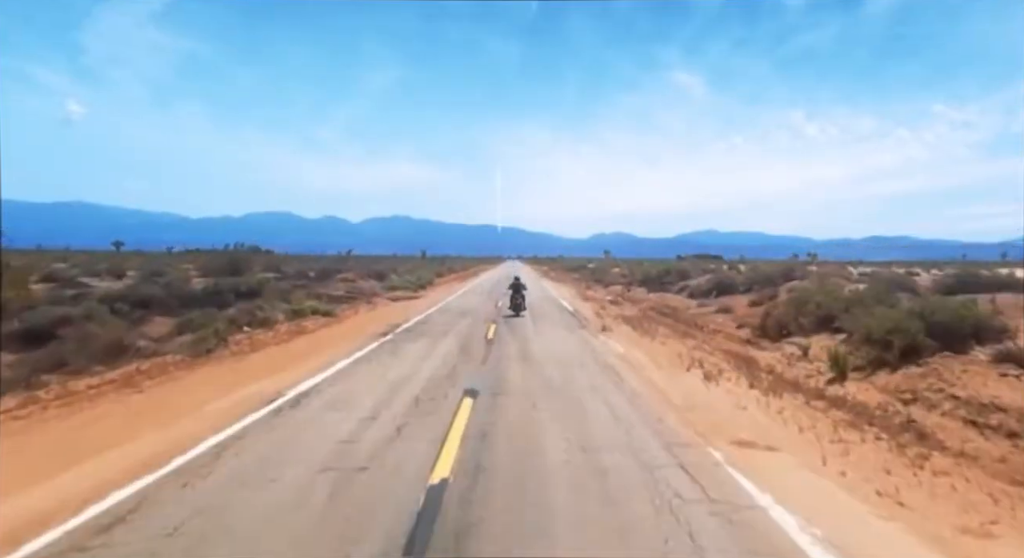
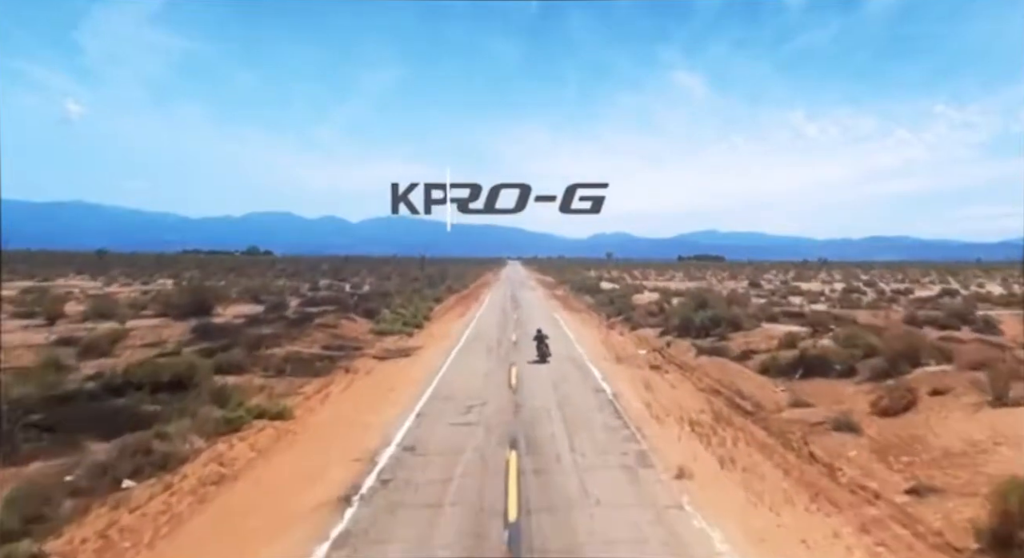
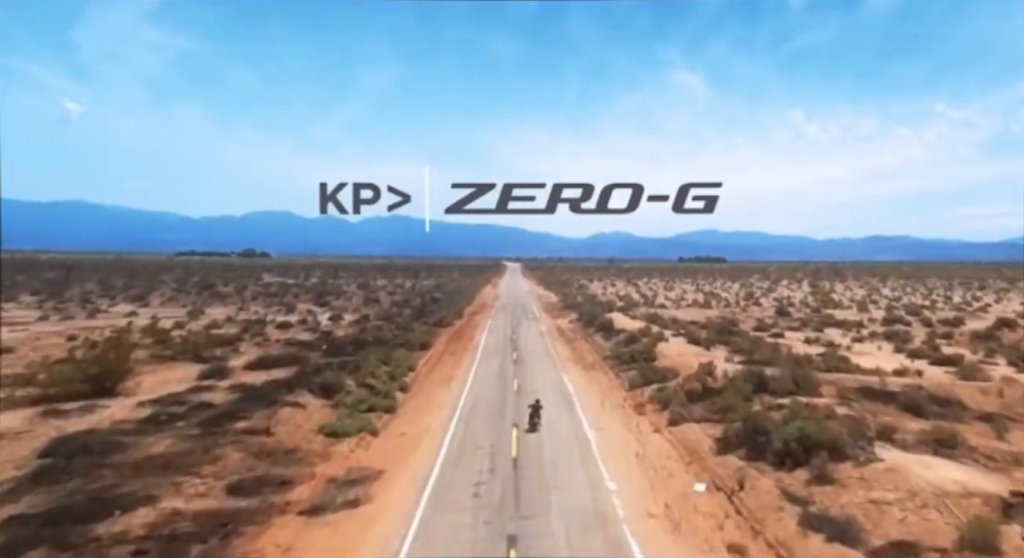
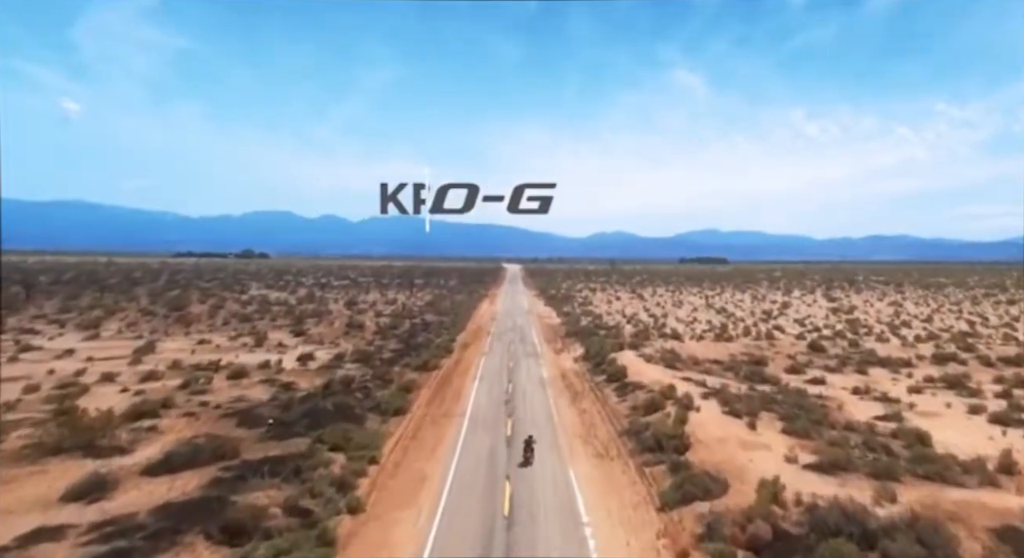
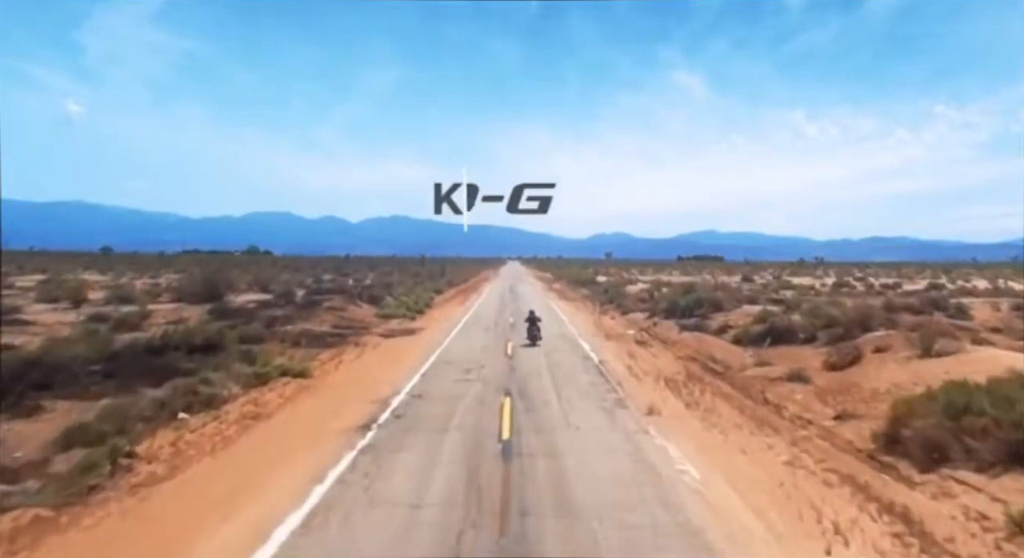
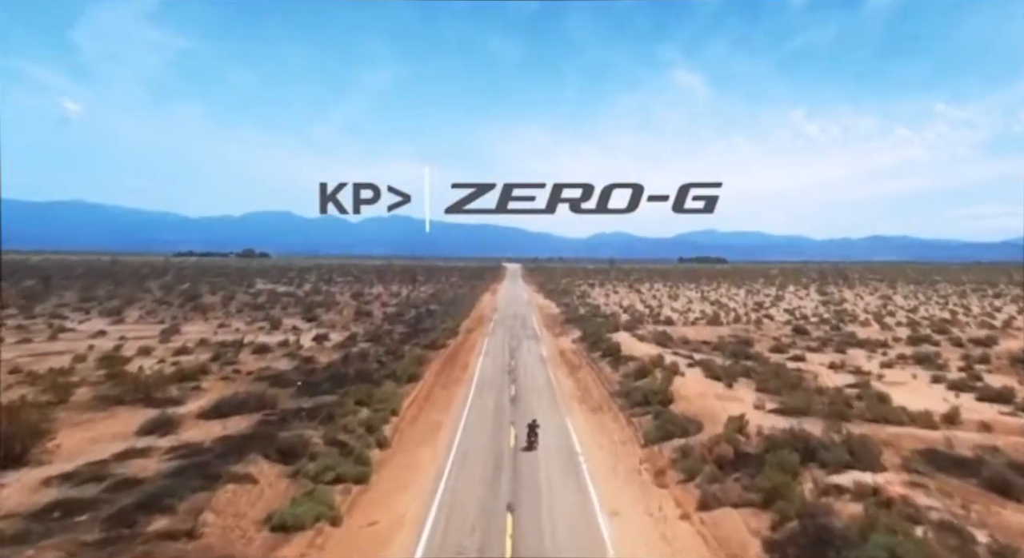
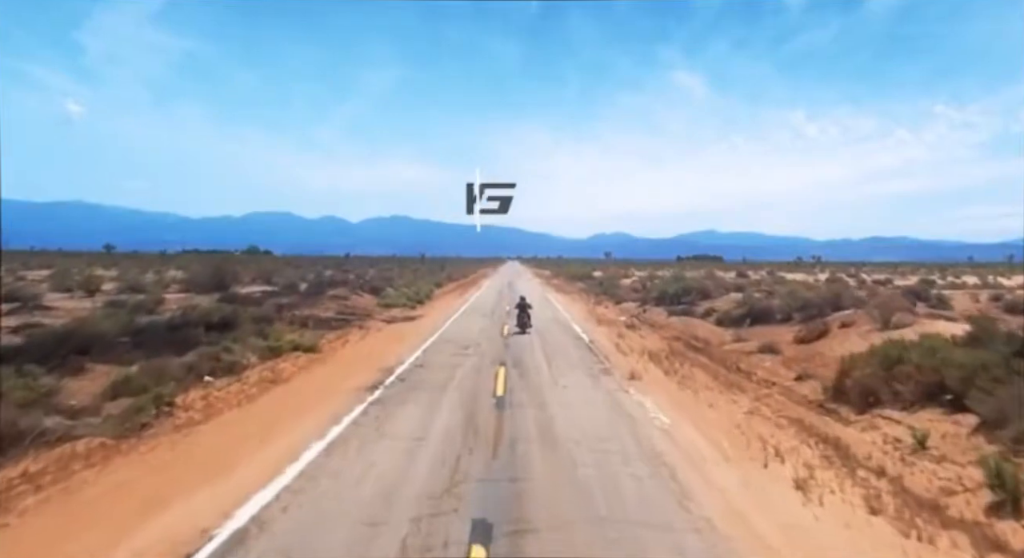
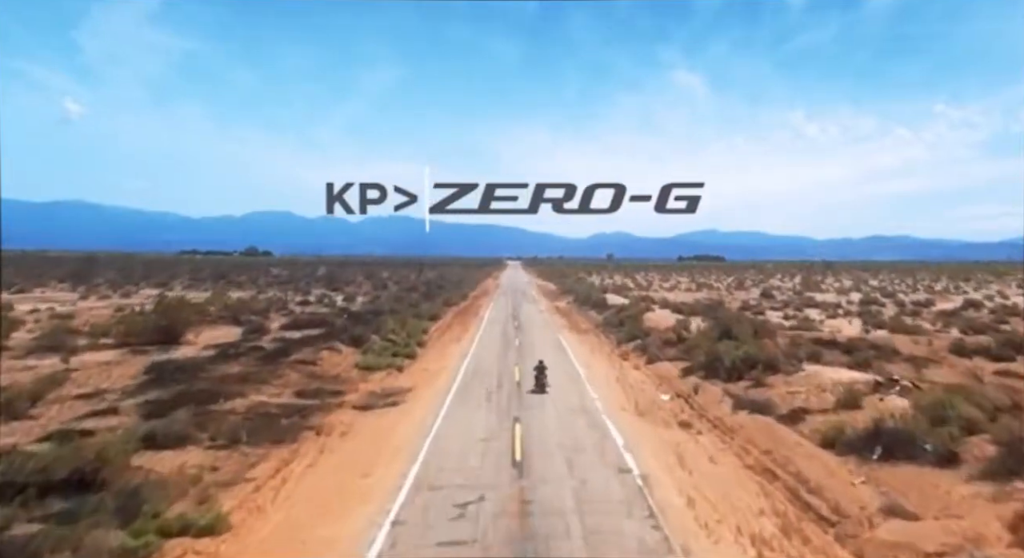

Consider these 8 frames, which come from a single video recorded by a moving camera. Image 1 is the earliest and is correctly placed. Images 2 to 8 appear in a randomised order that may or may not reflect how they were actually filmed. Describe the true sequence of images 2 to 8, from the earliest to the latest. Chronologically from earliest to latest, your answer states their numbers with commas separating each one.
7, 5, 2, 8, 3, 6, 4
